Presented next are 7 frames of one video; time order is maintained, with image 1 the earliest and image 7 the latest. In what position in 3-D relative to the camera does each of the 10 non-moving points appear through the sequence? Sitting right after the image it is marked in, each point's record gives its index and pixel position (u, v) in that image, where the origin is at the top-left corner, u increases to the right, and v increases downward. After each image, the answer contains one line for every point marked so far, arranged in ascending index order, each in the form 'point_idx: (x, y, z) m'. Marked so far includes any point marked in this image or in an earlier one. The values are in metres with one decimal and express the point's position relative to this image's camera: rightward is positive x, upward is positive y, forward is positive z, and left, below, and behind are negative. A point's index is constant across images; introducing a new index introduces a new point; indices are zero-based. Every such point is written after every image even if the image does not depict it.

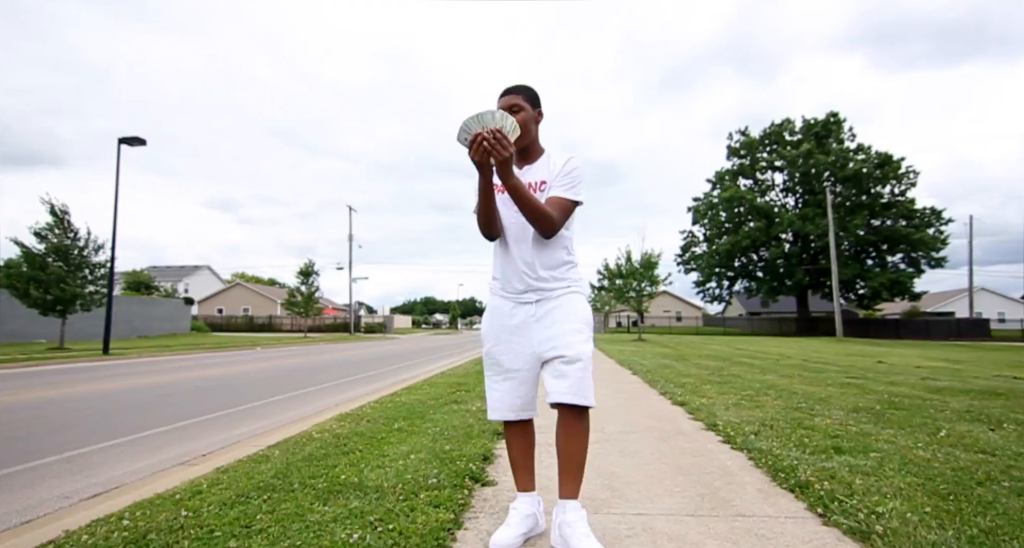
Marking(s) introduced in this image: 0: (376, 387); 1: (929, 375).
0: (-2.9, -2.4, +10.9) m
1: (+8.1, -2.0, +9.6) m
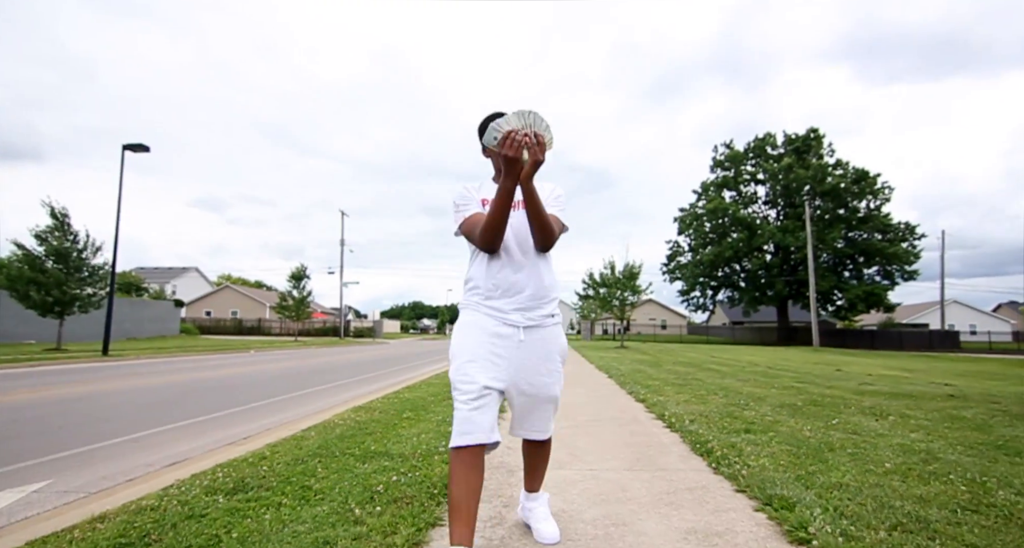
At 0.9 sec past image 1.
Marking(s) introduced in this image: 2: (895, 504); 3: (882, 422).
0: (-3.2, -2.7, +11.9) m
1: (+7.9, -2.3, +10.9) m
2: (+2.0, -1.2, +2.6) m
3: (+3.8, -1.5, +5.1) m
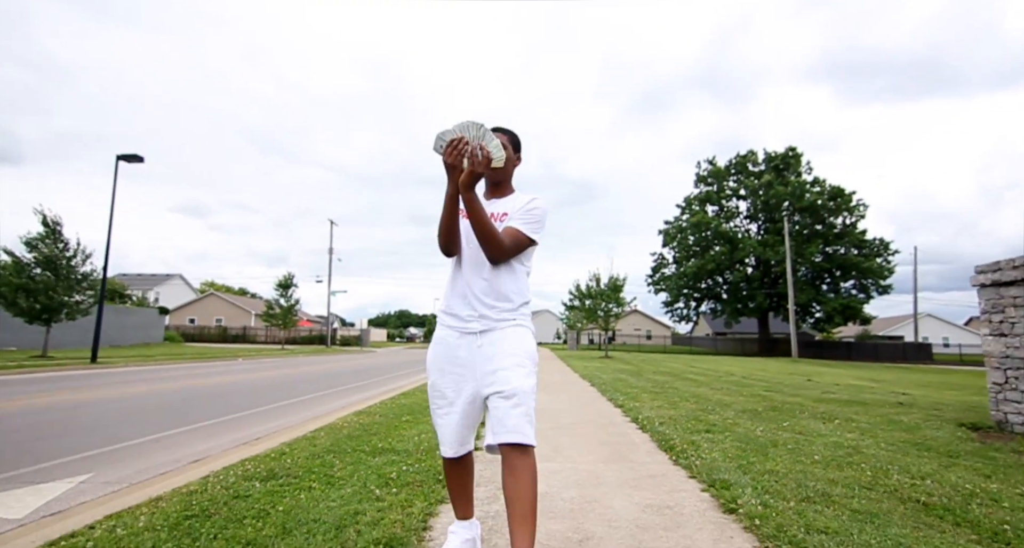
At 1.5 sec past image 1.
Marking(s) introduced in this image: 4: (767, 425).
0: (-3.5, -3.0, +12.4) m
1: (+7.6, -2.7, +11.7) m
2: (+1.9, -1.4, +3.3) m
3: (+3.7, -1.8, +5.8) m
4: (+2.9, -1.7, +5.7) m
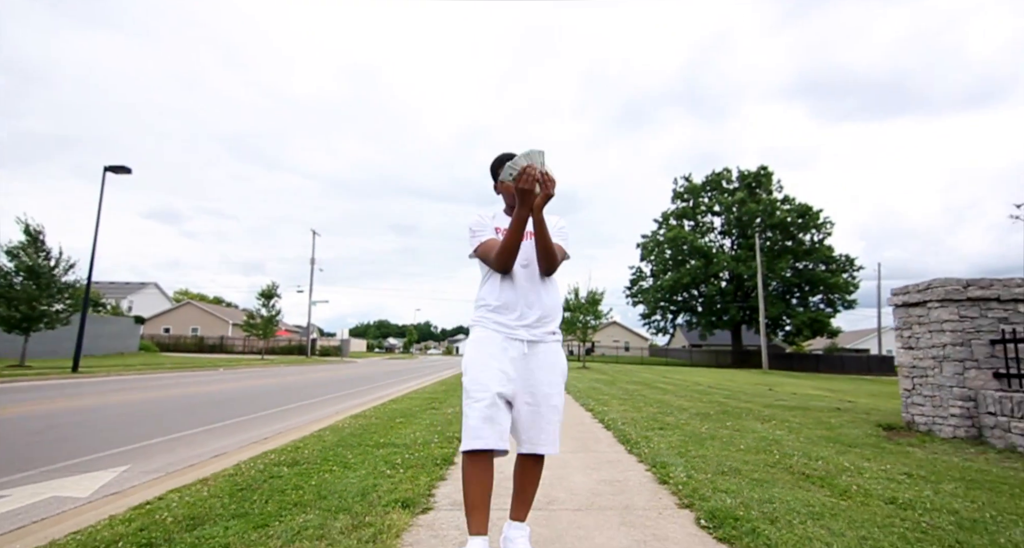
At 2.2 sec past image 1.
0: (-4.0, -3.3, +13.0) m
1: (+7.1, -3.2, +12.8) m
2: (+1.8, -1.6, +4.2) m
3: (+3.4, -2.0, +6.8) m
4: (+2.7, -2.0, +6.6) m
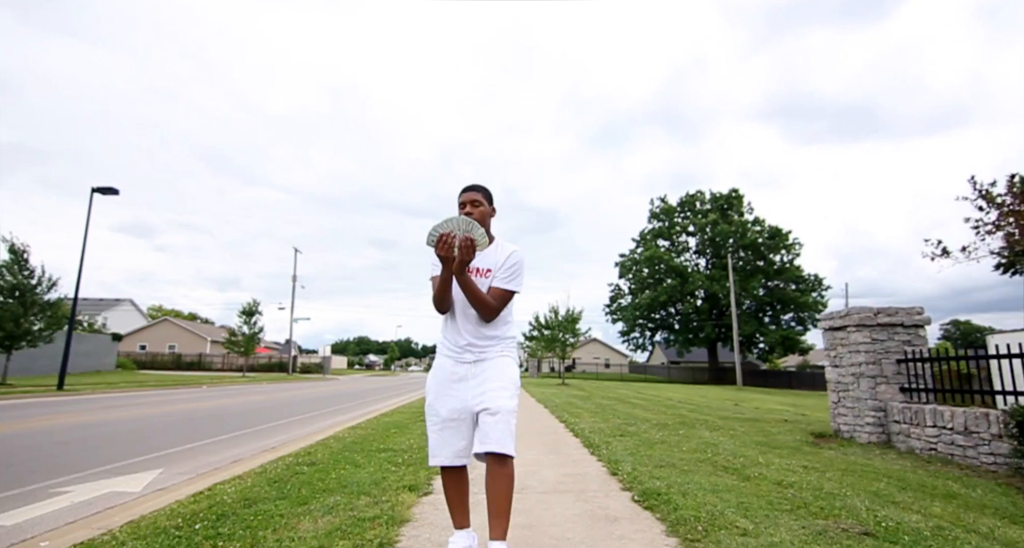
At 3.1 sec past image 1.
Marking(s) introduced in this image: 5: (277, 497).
0: (-4.5, -3.9, +13.8) m
1: (+6.6, -3.8, +13.9) m
2: (+1.6, -1.9, +5.2) m
3: (+3.2, -2.5, +7.9) m
4: (+2.4, -2.4, +7.7) m
5: (-2.0, -1.9, +4.2) m
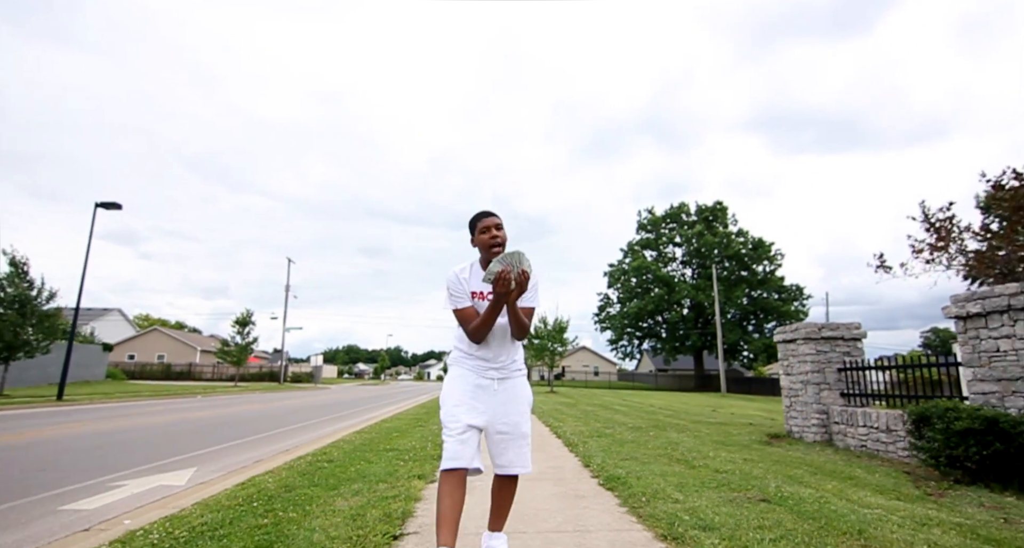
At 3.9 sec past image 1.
0: (-4.8, -4.4, +14.6) m
1: (+6.3, -4.3, +15.0) m
2: (+1.5, -2.3, +6.3) m
3: (+3.0, -2.8, +8.9) m
4: (+2.2, -2.8, +8.7) m
5: (-2.1, -2.2, +5.1) m
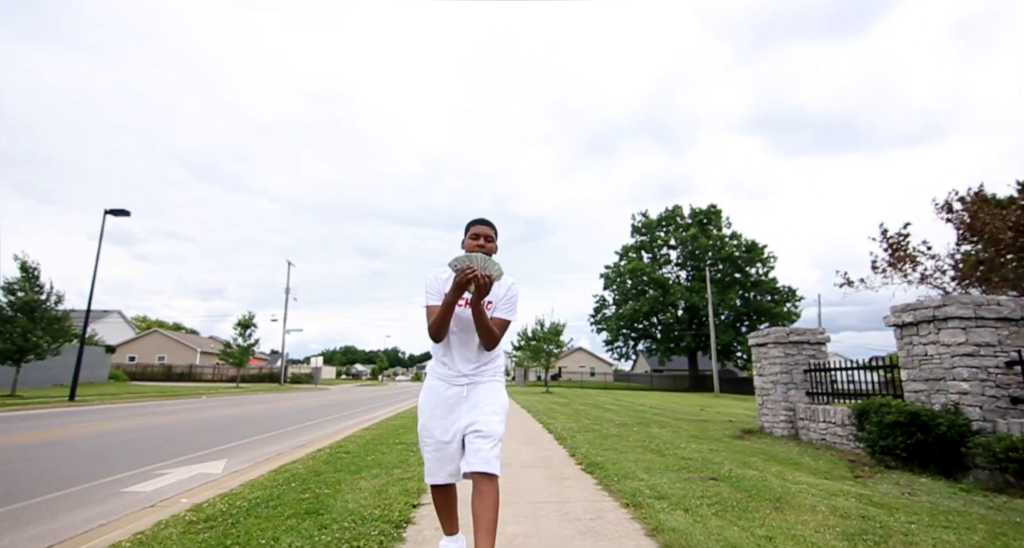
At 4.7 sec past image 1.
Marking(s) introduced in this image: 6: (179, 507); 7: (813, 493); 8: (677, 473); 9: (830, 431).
0: (-4.9, -4.6, +15.5) m
1: (+6.2, -4.5, +15.9) m
2: (+1.4, -2.4, +7.1) m
3: (+2.9, -3.0, +9.8) m
4: (+2.1, -3.0, +9.5) m
5: (-2.1, -2.4, +6.0) m
6: (-3.4, -2.3, +5.0) m
7: (+2.6, -1.9, +4.2) m
8: (+1.7, -2.0, +5.0) m
9: (+5.3, -2.6, +8.2) m
